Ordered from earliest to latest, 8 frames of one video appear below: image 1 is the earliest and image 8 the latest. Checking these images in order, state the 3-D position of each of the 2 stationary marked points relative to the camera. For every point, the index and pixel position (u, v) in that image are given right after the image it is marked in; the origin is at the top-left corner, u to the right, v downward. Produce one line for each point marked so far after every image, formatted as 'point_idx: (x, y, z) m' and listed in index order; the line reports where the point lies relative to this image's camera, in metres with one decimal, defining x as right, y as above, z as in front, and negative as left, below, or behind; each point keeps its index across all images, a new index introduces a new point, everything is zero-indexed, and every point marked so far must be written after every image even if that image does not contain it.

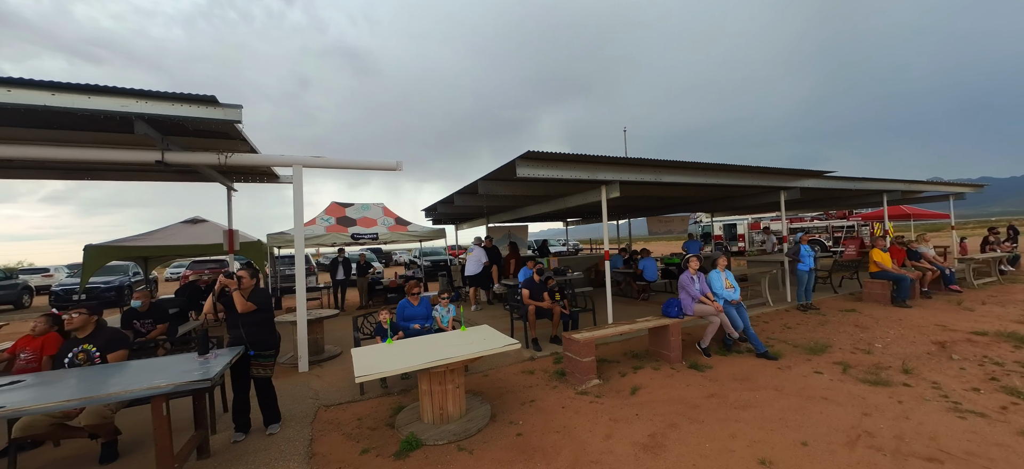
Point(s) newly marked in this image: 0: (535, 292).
0: (+0.4, -0.9, +5.7) m
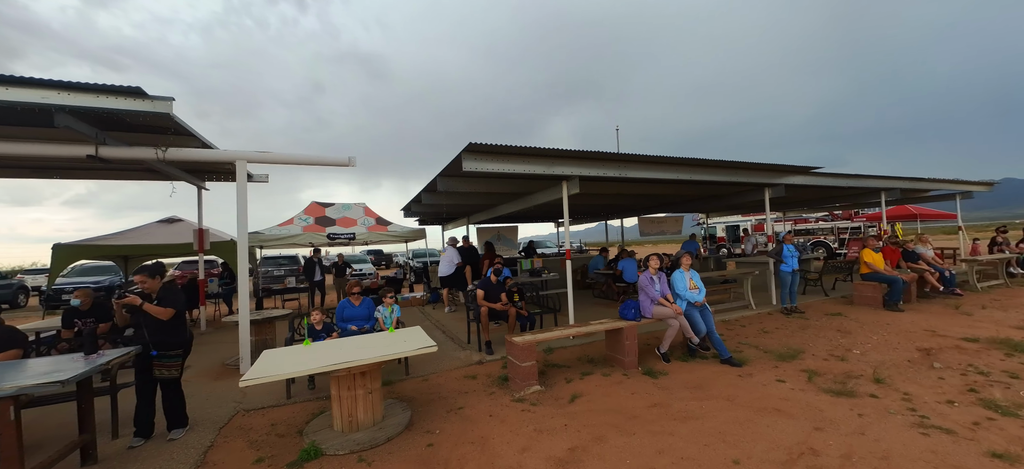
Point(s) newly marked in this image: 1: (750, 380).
0: (-0.3, -0.9, +5.4) m
1: (+2.7, -1.7, +4.1) m
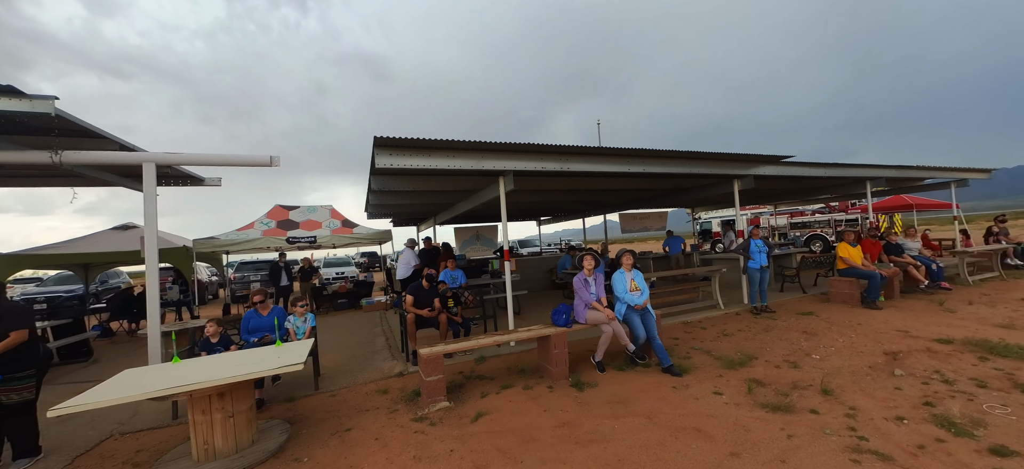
0: (-1.3, -0.9, +5.0) m
1: (+1.7, -1.6, +3.7) m
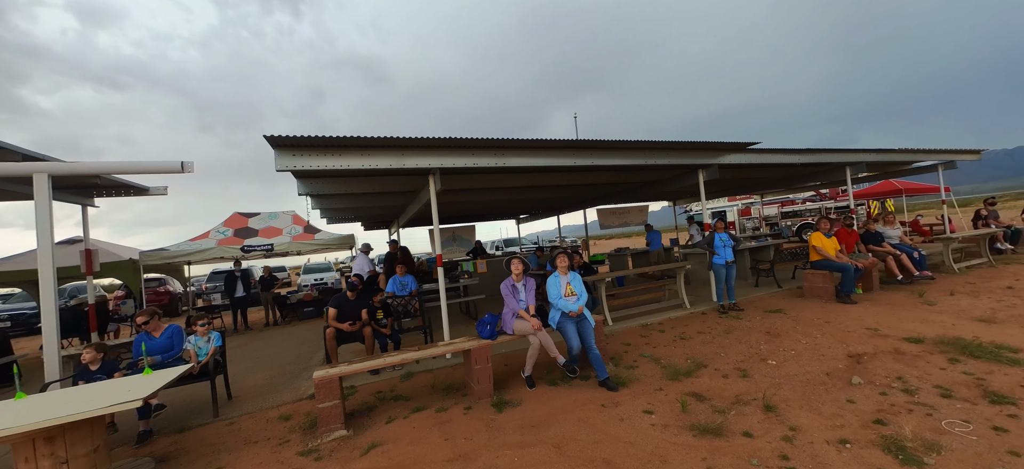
0: (-2.1, -1.0, +4.6) m
1: (+0.9, -1.6, +3.3) m
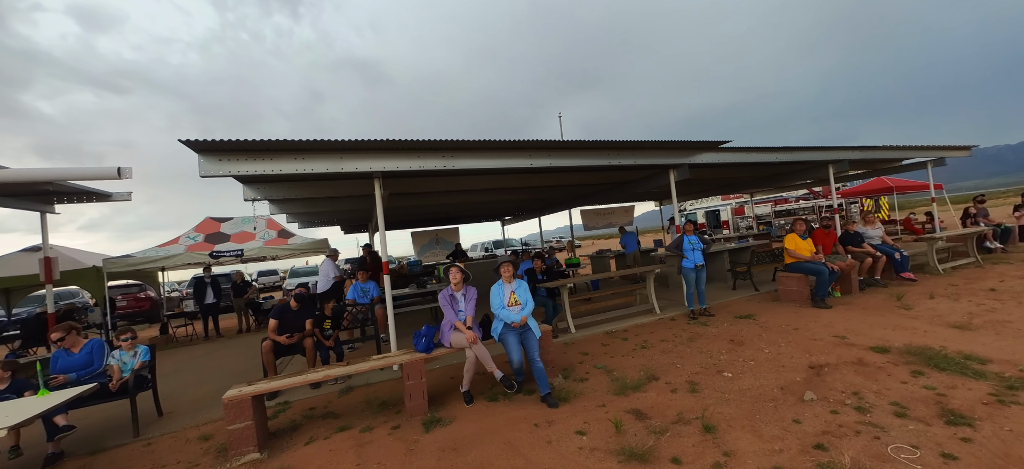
0: (-2.8, -1.1, +4.4) m
1: (+0.2, -1.7, +3.0) m
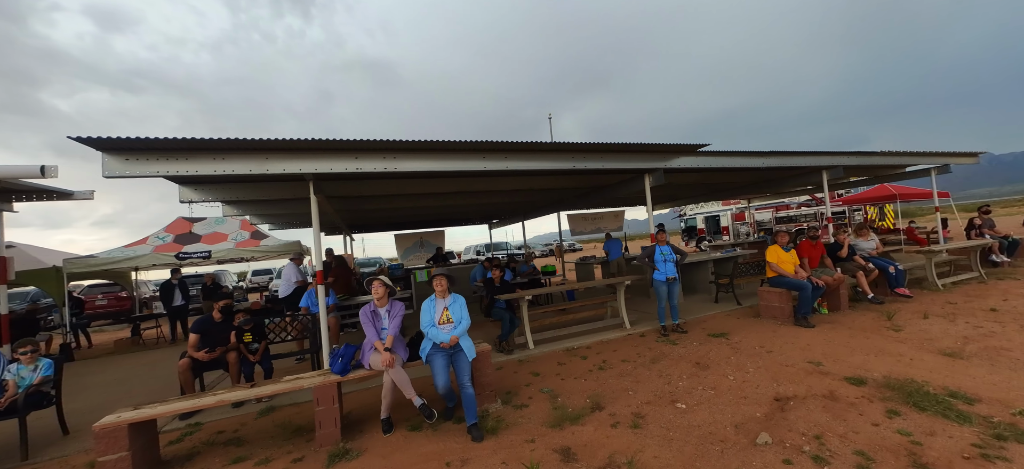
0: (-3.4, -1.1, +4.1) m
1: (-0.5, -1.8, +2.6) m
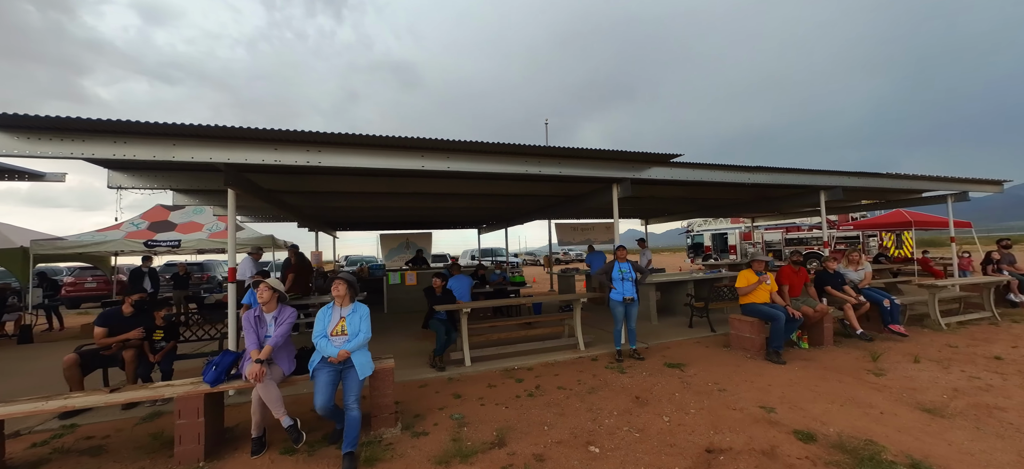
0: (-4.3, -1.0, +3.8) m
1: (-1.4, -1.8, +2.3) m
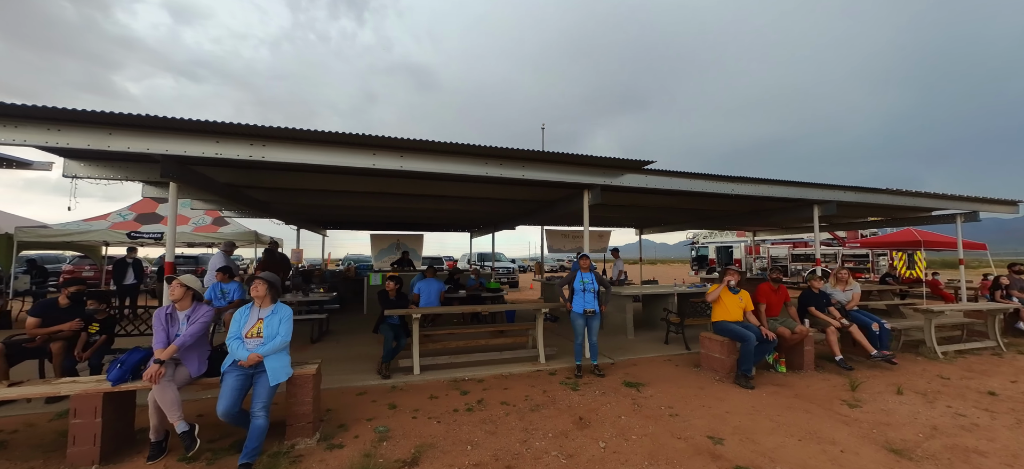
0: (-4.9, -0.9, +3.7) m
1: (-2.1, -1.7, +2.1) m
